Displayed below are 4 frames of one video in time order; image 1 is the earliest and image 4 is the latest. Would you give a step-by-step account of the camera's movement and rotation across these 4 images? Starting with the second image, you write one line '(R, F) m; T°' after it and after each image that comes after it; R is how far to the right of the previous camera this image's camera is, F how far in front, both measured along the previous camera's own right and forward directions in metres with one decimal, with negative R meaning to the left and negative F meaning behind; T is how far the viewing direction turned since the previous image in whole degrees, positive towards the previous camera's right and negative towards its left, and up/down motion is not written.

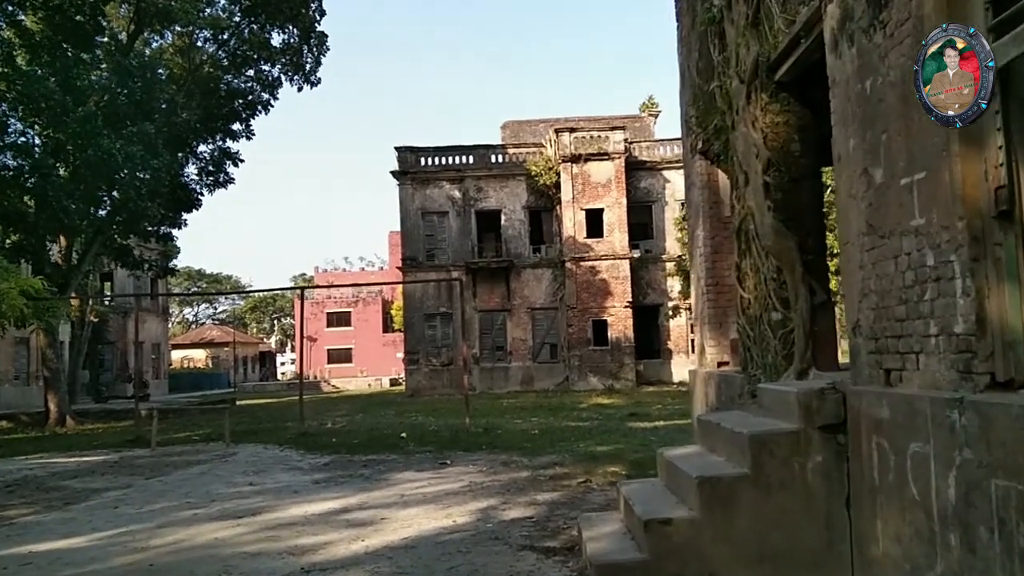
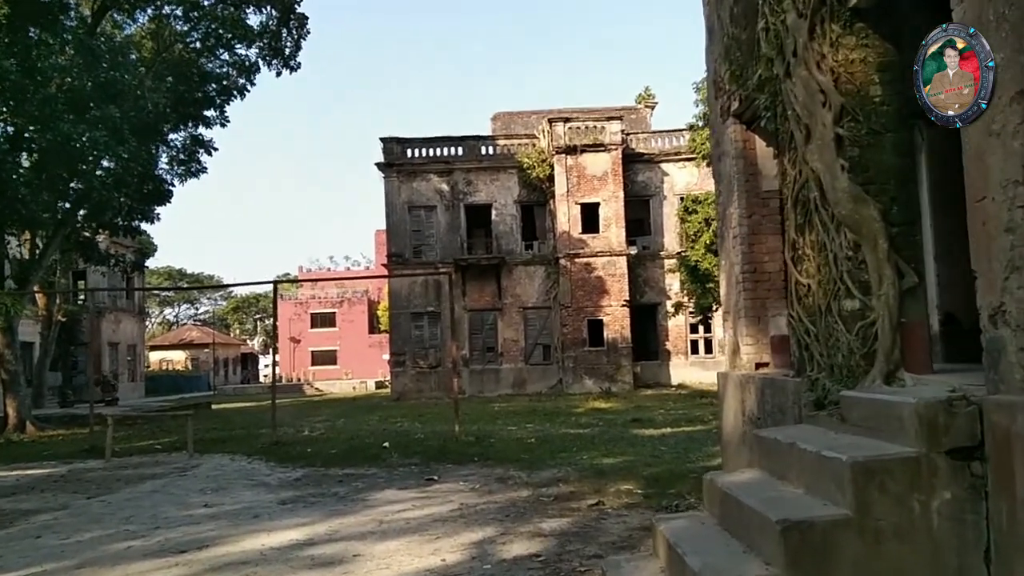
(-0.1, +1.2) m; +1°
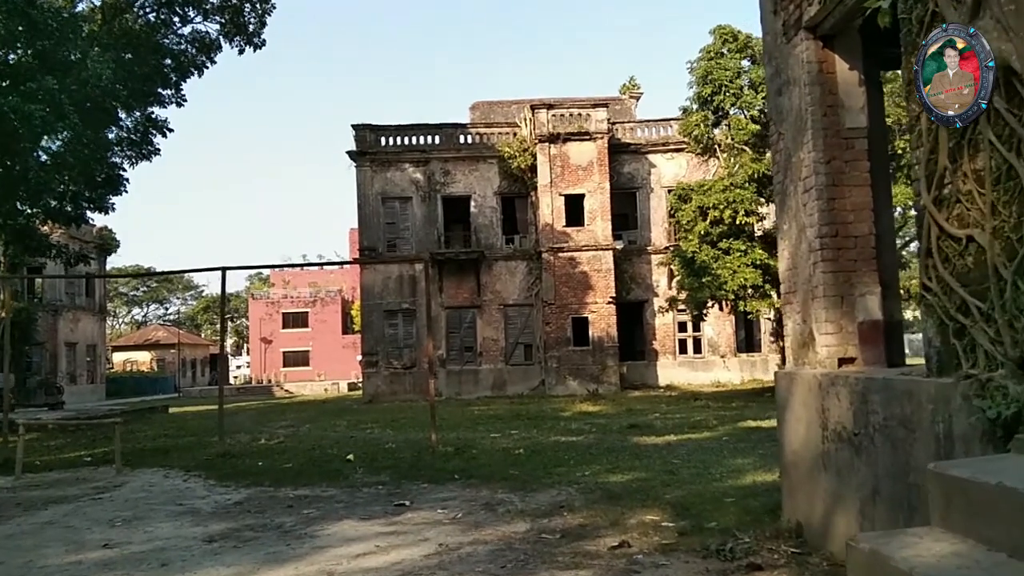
(-0.1, +1.7) m; +2°
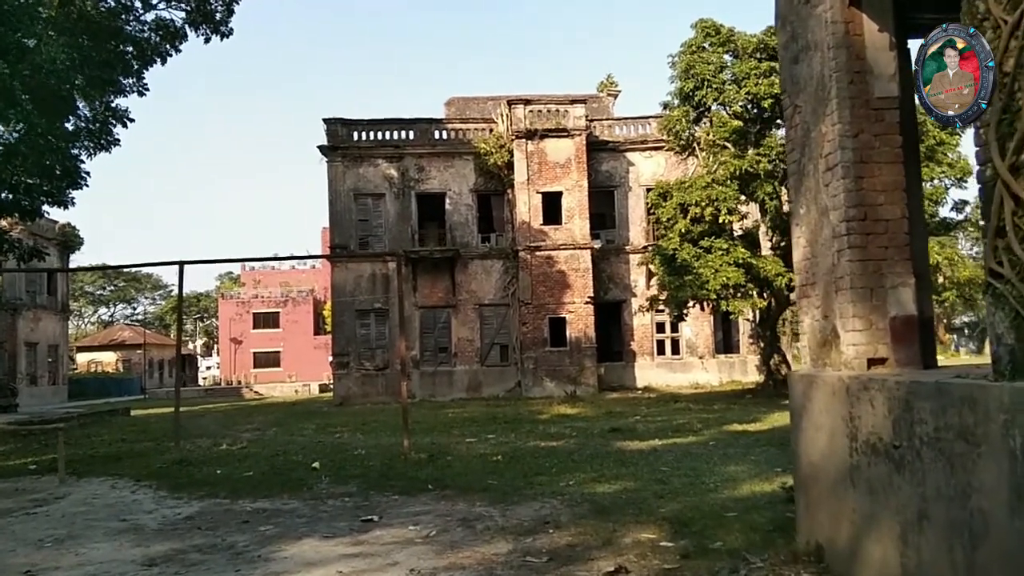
(0.0, +0.6) m; +2°
